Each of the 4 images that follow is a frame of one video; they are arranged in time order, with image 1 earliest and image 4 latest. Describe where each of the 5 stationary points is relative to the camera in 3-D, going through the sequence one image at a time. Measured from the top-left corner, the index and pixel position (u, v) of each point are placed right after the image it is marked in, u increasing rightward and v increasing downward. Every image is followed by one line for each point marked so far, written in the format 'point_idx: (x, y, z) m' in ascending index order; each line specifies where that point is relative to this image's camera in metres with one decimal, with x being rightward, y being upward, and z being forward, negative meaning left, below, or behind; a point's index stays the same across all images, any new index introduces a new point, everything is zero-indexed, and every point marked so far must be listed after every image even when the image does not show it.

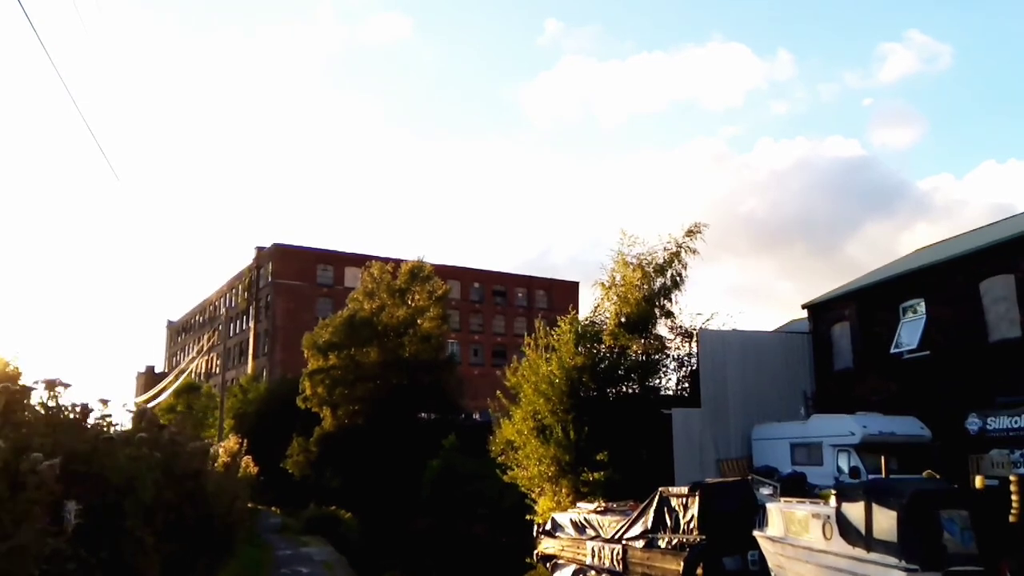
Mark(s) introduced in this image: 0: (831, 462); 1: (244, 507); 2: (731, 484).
0: (+6.5, -3.6, +19.6) m
1: (-4.3, -3.5, +15.4) m
2: (+3.9, -3.5, +16.9) m
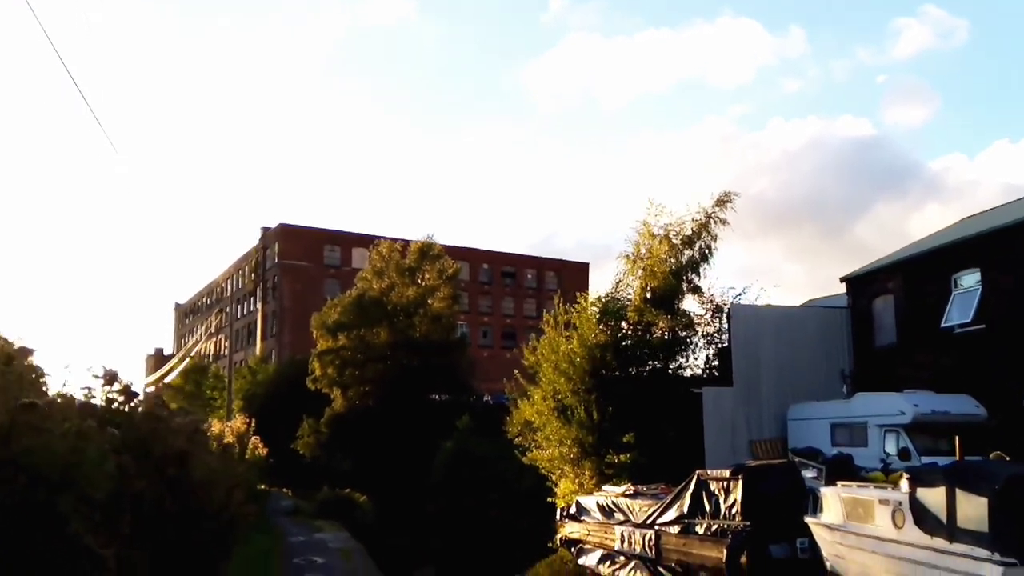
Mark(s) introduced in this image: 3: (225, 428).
0: (+7.0, -3.0, +18.4) m
1: (-3.9, -3.0, +14.2) m
2: (+4.3, -2.9, +15.8) m
3: (-5.2, -2.5, +17.3) m
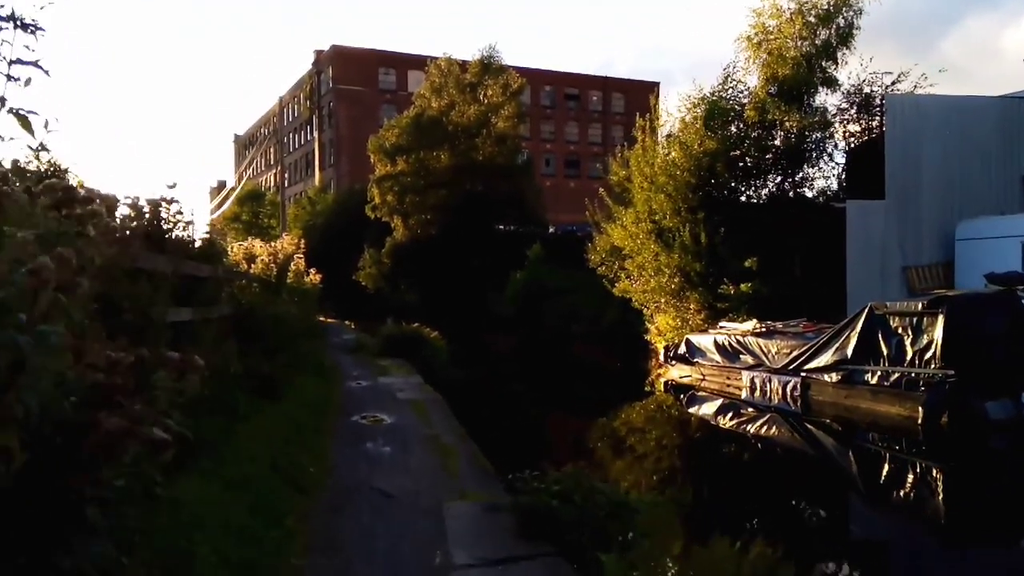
0: (+8.6, +0.3, +14.2) m
1: (-2.4, -0.5, +10.7) m
2: (+5.8, -0.1, +11.7) m
3: (-3.6, +0.5, +13.8) m
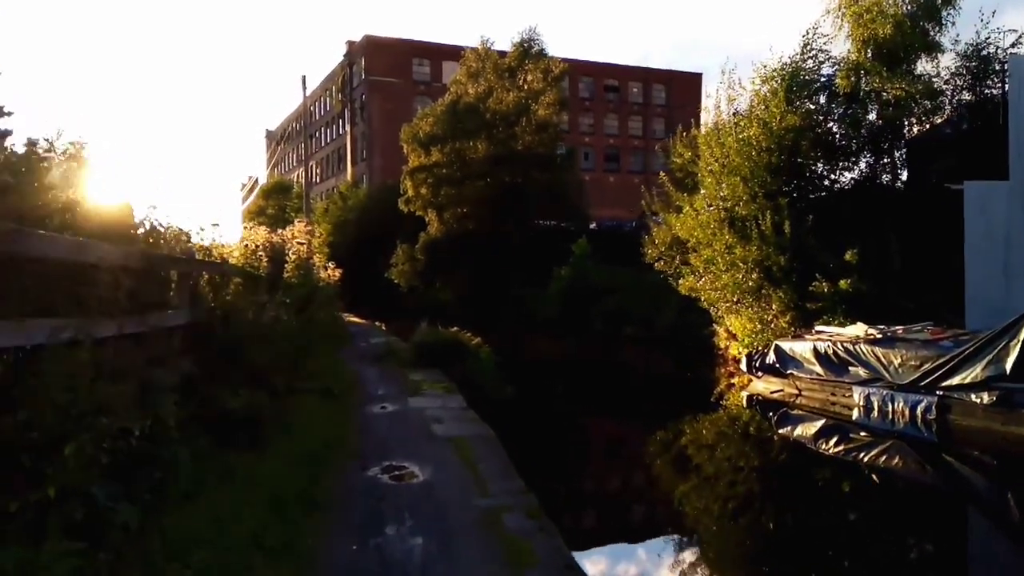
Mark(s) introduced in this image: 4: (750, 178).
0: (+9.4, +0.4, +11.1) m
1: (-1.8, -0.4, +8.0) m
2: (+6.5, -0.1, +8.7) m
3: (-2.8, +0.6, +11.1) m
4: (+4.6, +2.1, +17.6) m
